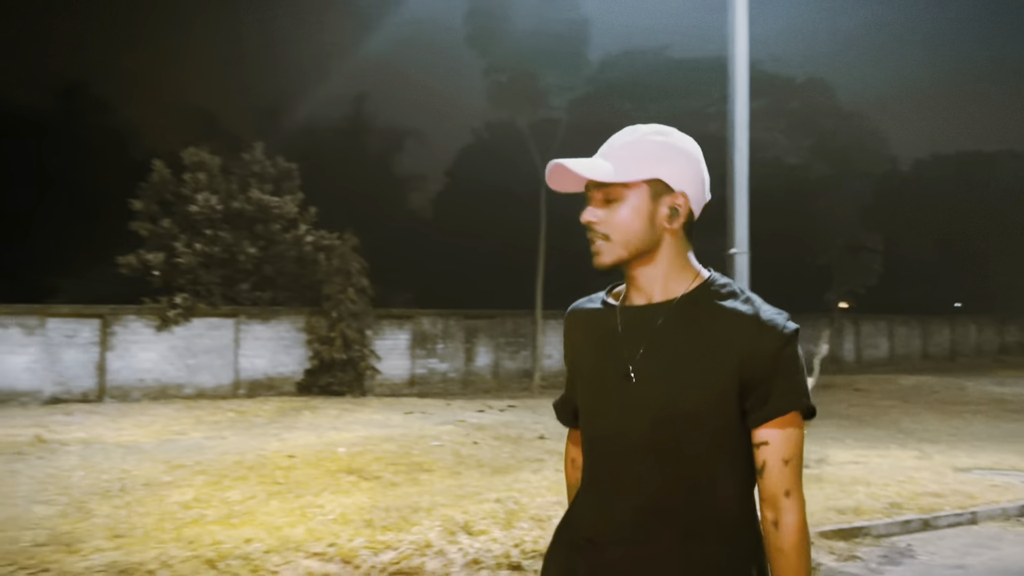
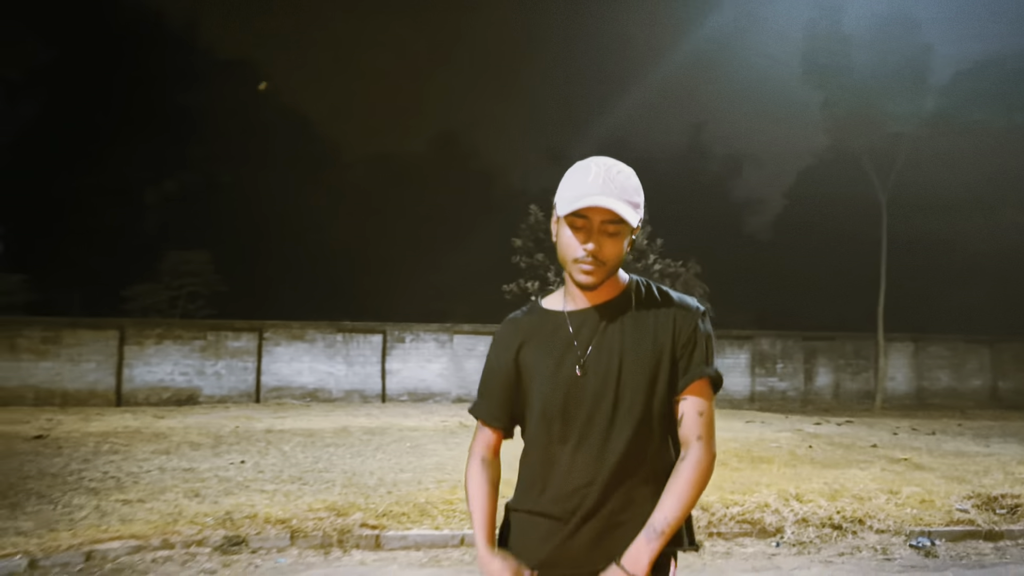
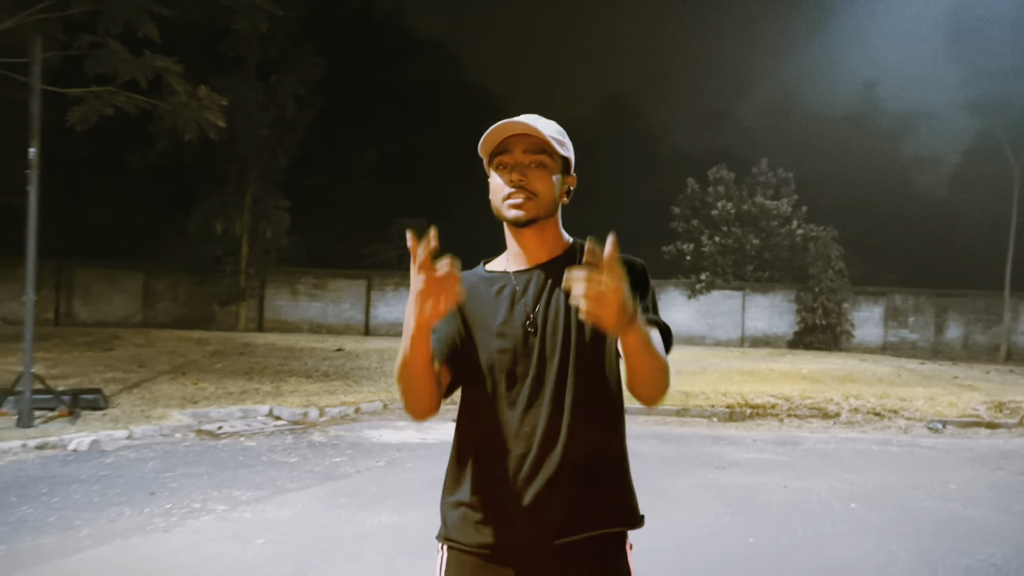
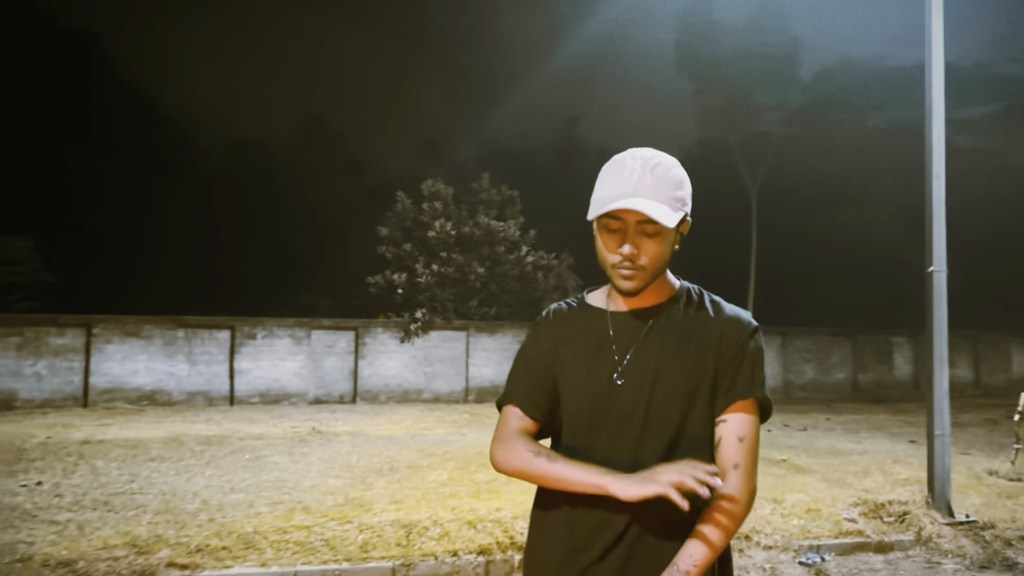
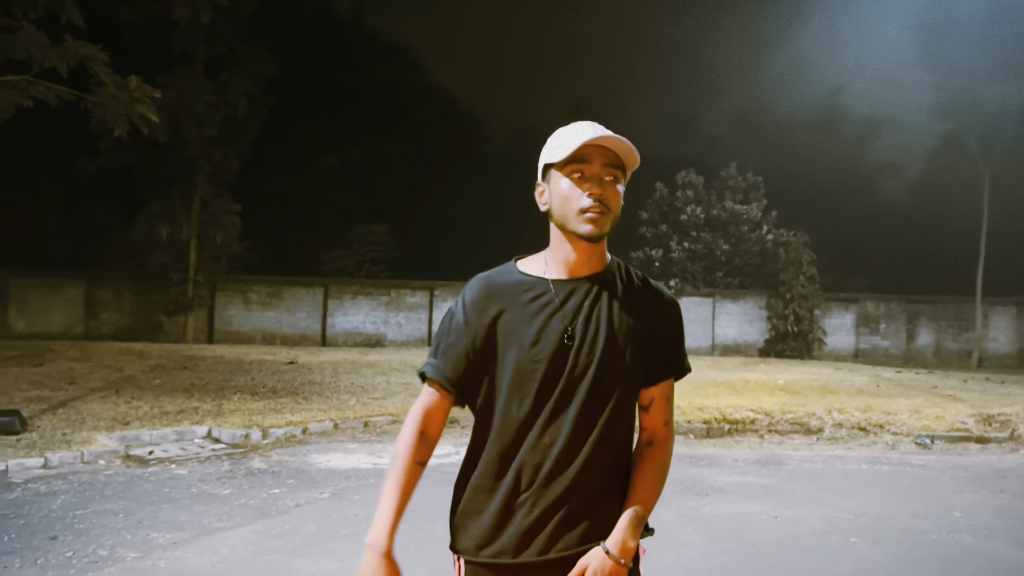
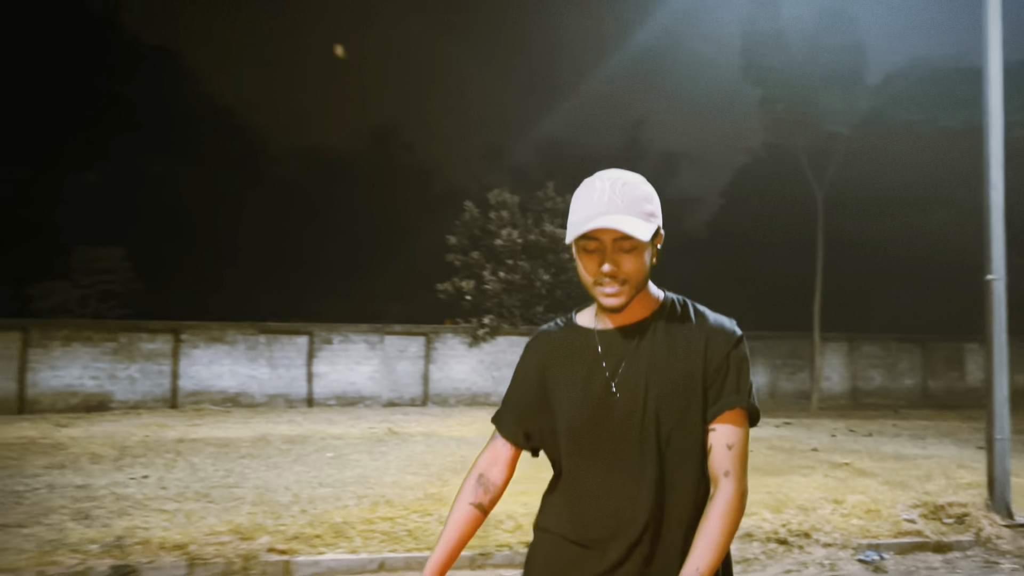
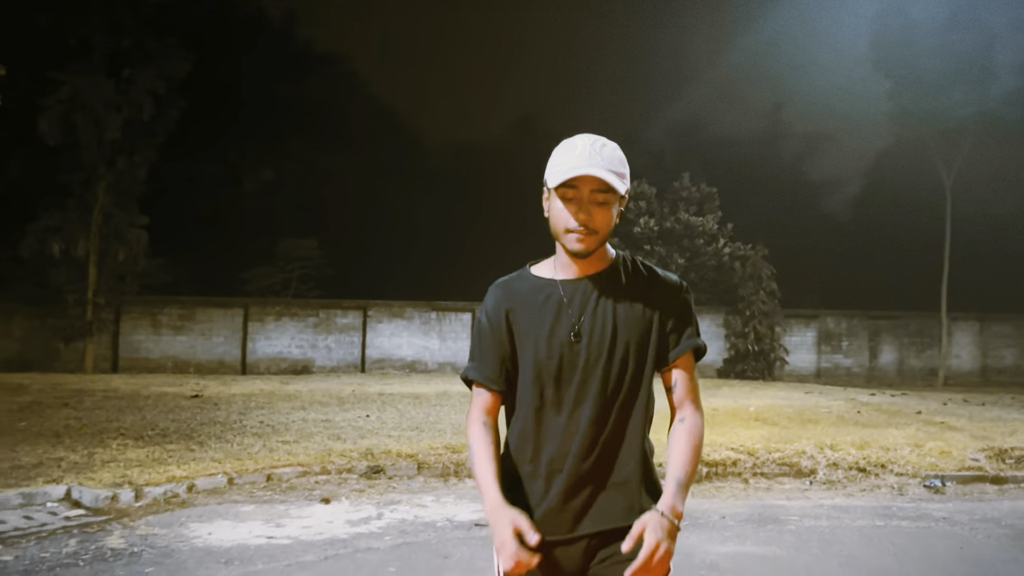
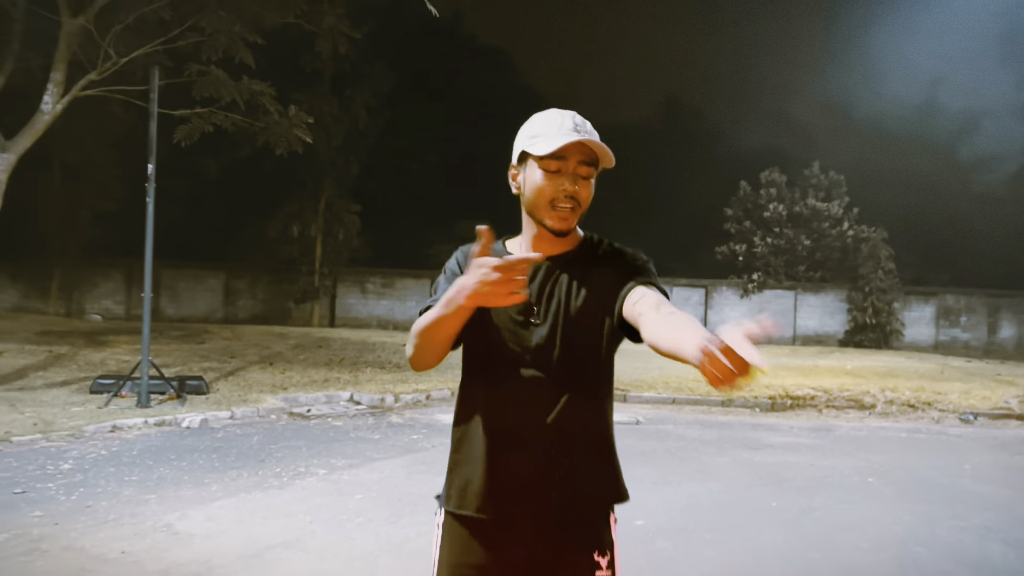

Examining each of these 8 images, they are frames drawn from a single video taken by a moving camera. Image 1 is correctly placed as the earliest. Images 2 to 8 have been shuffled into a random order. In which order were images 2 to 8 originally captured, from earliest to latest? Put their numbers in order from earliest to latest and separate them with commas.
4, 6, 2, 7, 5, 3, 8
